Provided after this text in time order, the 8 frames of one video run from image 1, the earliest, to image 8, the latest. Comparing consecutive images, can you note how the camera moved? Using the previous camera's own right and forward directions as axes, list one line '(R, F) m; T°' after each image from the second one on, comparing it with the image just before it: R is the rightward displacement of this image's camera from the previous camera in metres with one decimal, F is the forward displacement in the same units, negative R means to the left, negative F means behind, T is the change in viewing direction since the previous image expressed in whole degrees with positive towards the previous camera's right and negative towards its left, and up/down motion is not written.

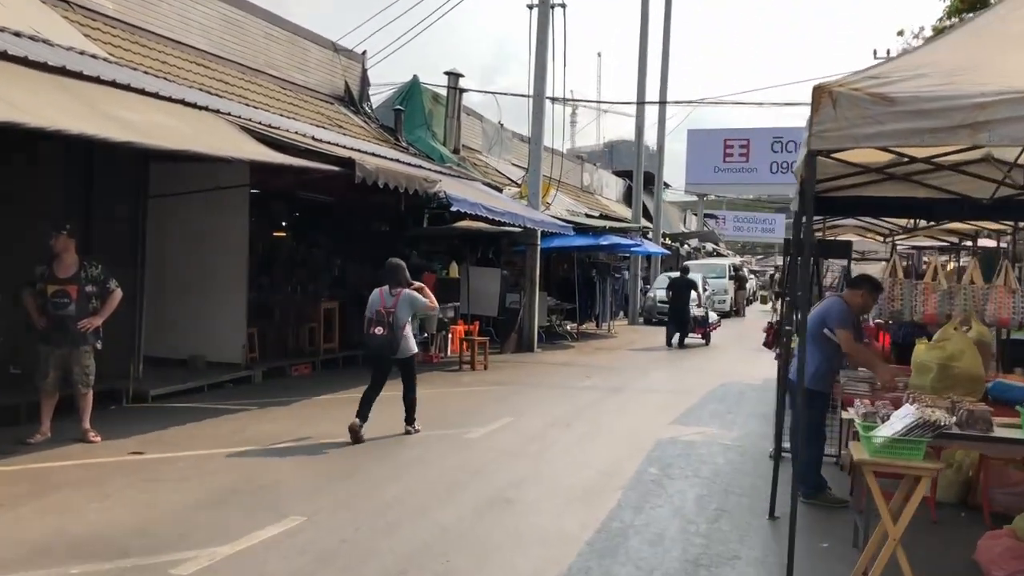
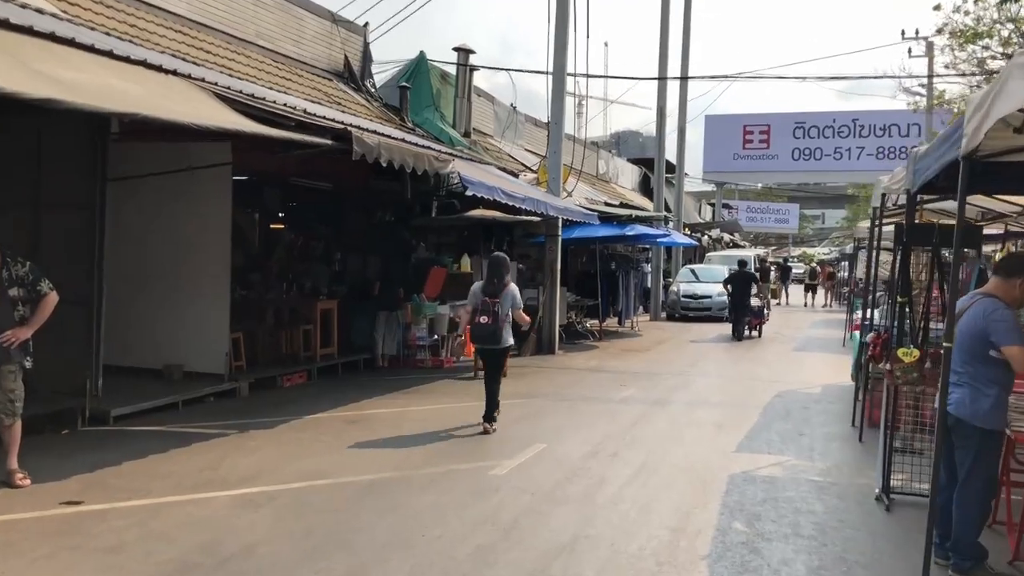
(-0.2, +1.5) m; 0°
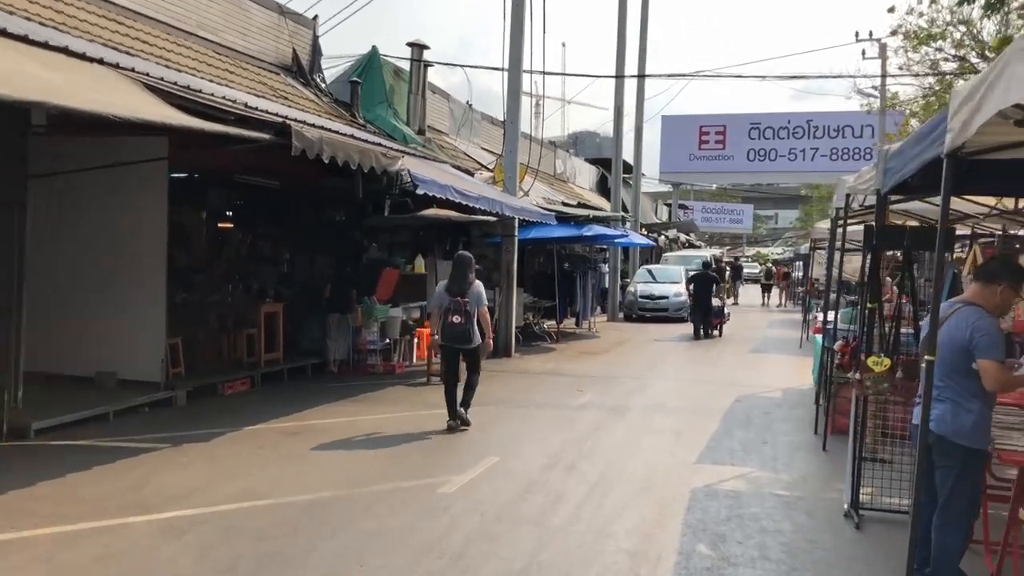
(0.0, +0.4) m; +3°
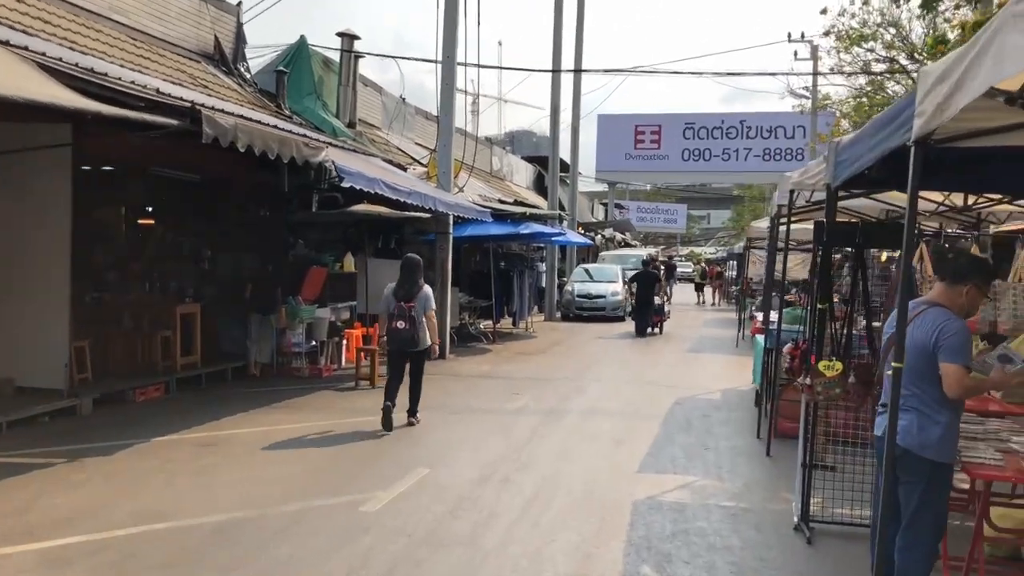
(0.0, +0.4) m; +4°
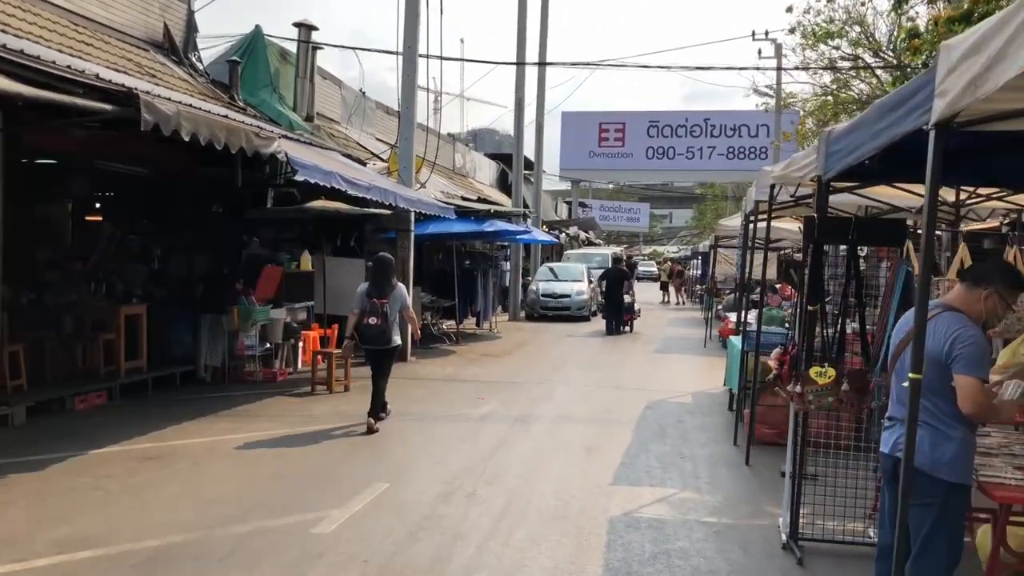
(0.0, +0.4) m; +2°
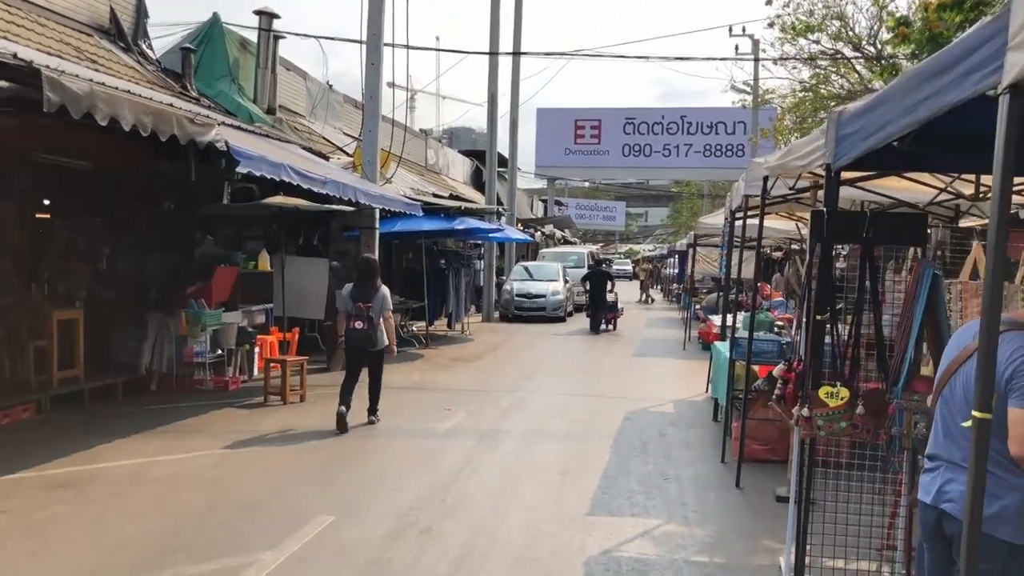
(+0.1, +0.7) m; +1°
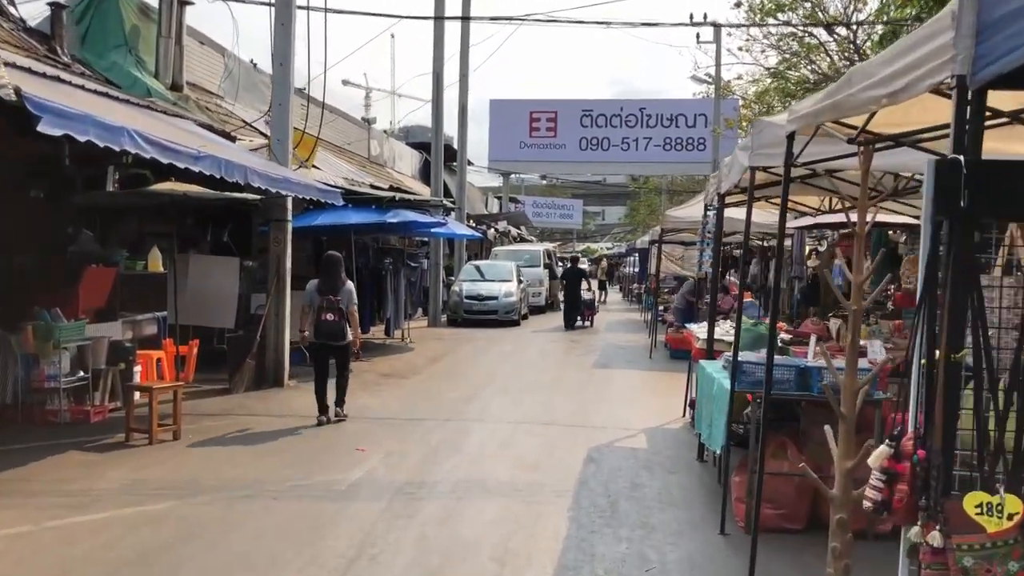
(+0.2, +1.9) m; +3°
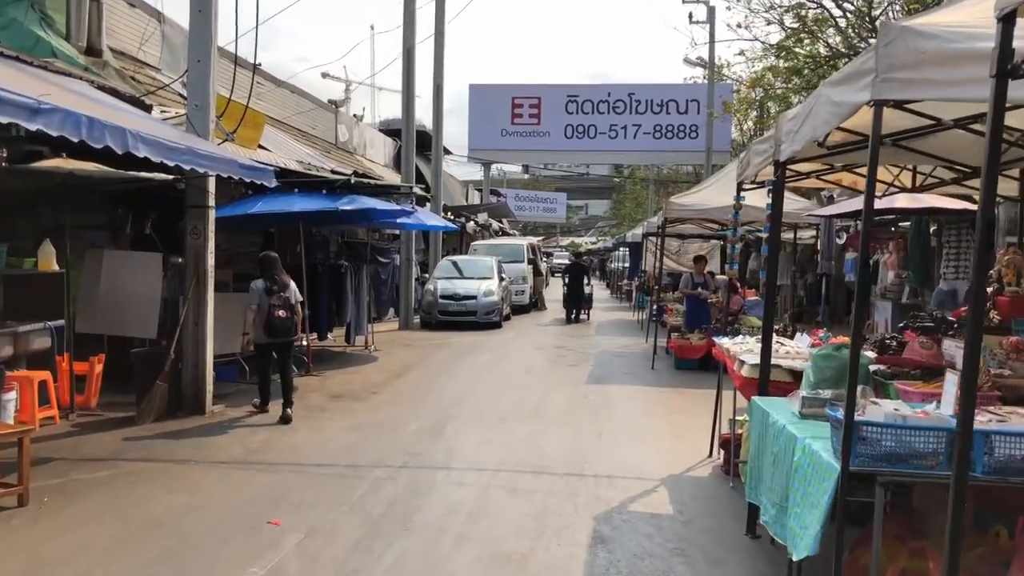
(0.0, +2.0) m; +1°
